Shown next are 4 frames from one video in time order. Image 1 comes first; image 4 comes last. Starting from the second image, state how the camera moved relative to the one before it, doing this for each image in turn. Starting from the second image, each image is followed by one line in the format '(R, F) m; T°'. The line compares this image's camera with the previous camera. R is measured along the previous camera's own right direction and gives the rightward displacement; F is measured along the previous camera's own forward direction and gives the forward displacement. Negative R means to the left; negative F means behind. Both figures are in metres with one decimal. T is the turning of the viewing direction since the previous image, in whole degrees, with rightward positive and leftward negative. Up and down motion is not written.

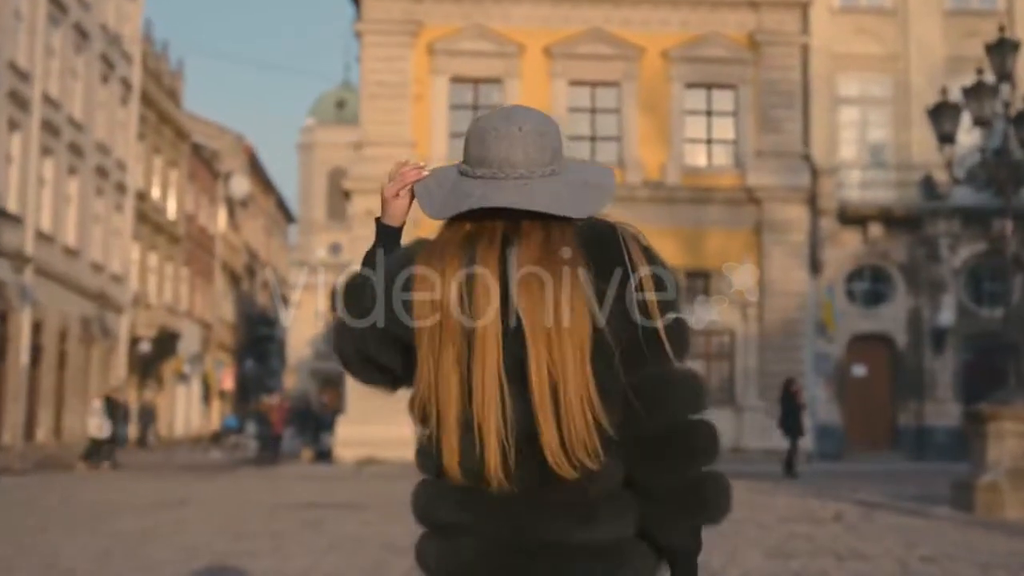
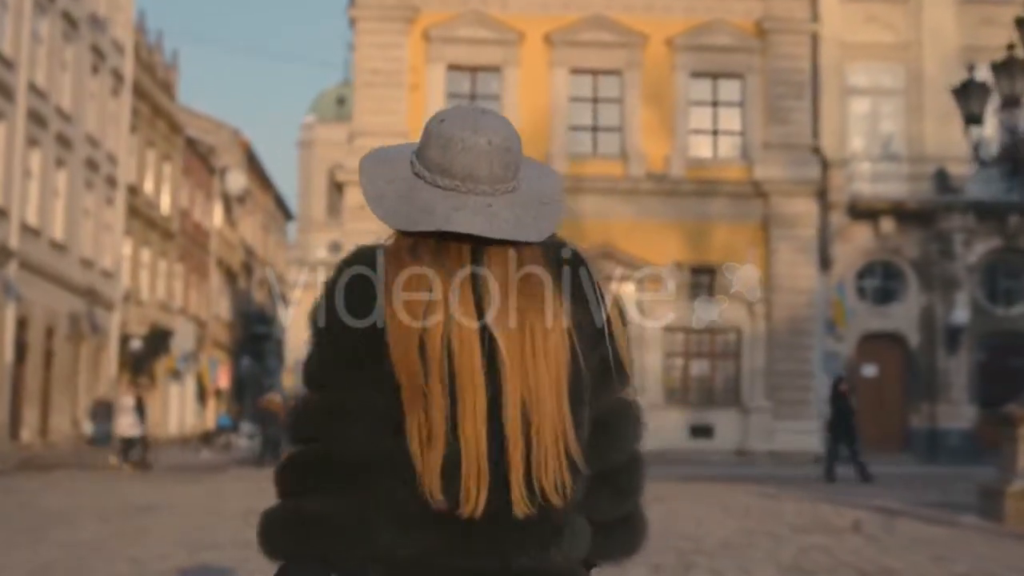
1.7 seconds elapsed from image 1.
(+0.1, +1.0) m; 0°
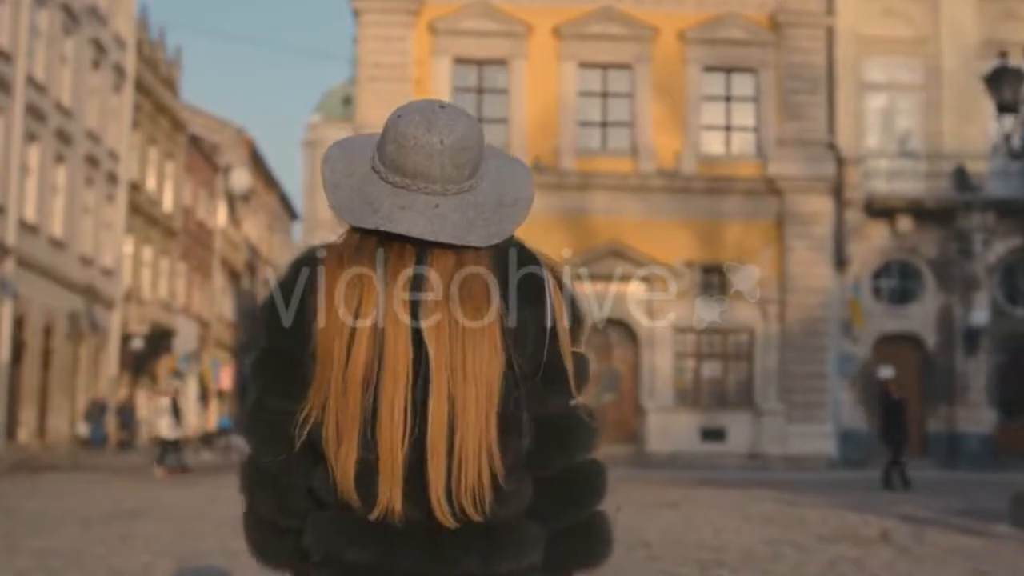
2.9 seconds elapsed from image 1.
(0.0, +0.7) m; 0°
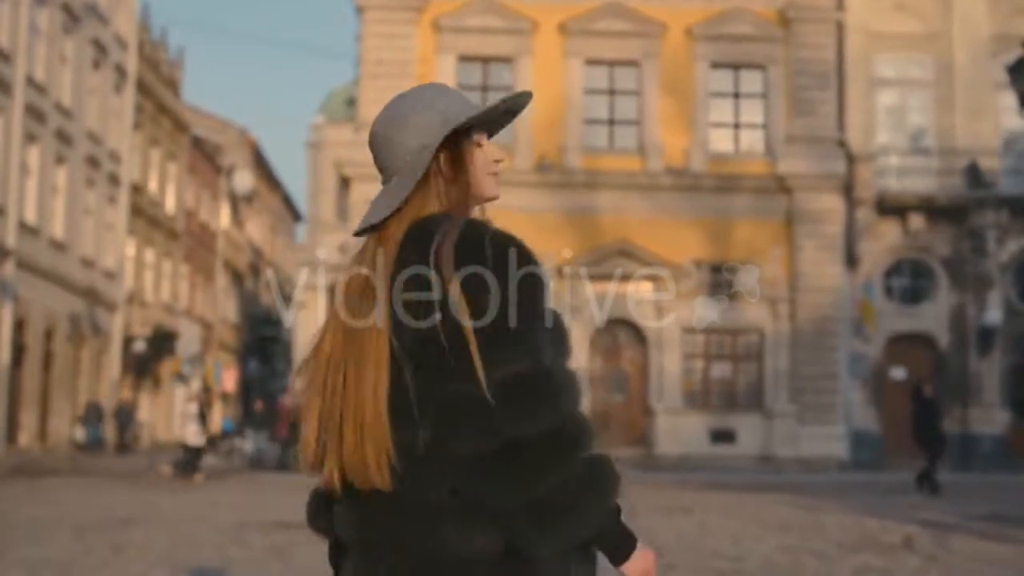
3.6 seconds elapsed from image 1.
(0.0, +0.4) m; 0°
